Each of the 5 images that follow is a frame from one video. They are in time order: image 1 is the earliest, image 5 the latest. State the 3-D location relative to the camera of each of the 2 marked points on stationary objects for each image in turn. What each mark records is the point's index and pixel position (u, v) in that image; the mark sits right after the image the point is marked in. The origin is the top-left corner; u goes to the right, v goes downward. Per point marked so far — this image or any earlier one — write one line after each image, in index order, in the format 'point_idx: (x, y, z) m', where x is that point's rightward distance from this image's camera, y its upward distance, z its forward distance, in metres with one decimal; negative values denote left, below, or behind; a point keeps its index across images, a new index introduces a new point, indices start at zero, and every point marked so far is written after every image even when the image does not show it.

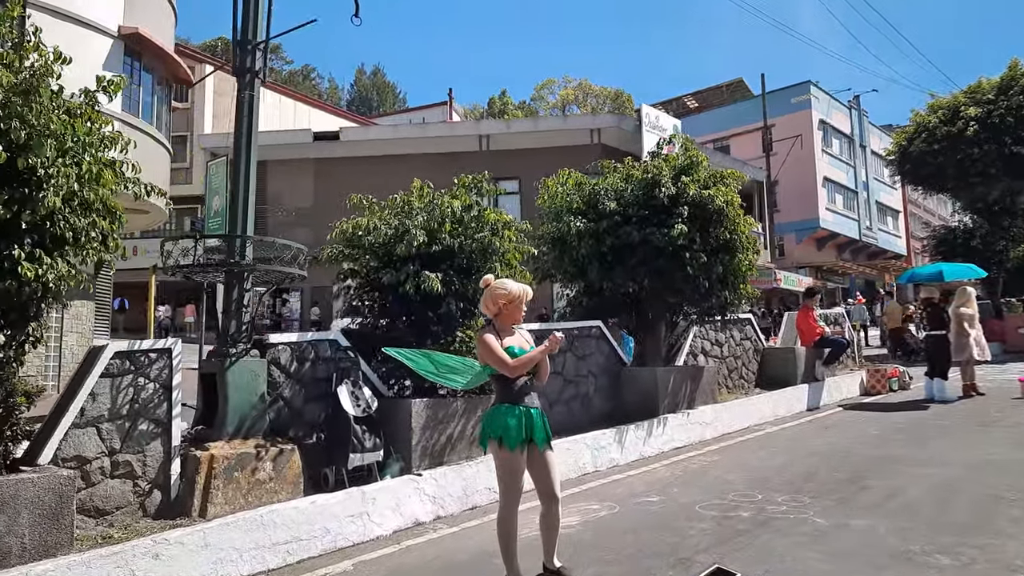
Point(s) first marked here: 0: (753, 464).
0: (+3.2, -2.3, +9.7) m
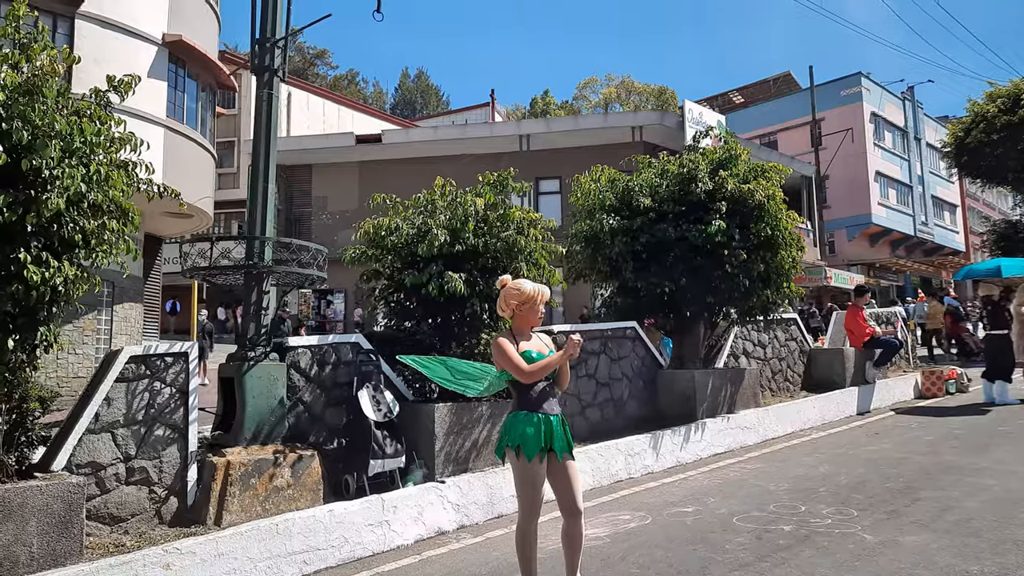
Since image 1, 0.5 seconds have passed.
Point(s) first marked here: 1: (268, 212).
0: (+3.5, -2.3, +9.2) m
1: (-2.5, +0.8, +7.5) m
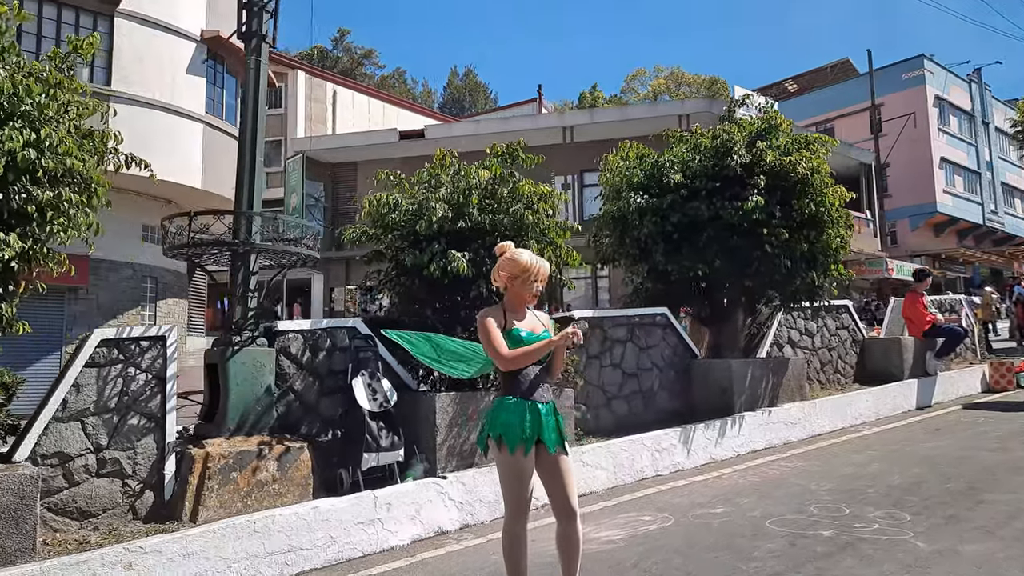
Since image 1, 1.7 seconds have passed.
0: (+3.7, -2.0, +8.3) m
1: (-2.4, +1.0, +7.0) m
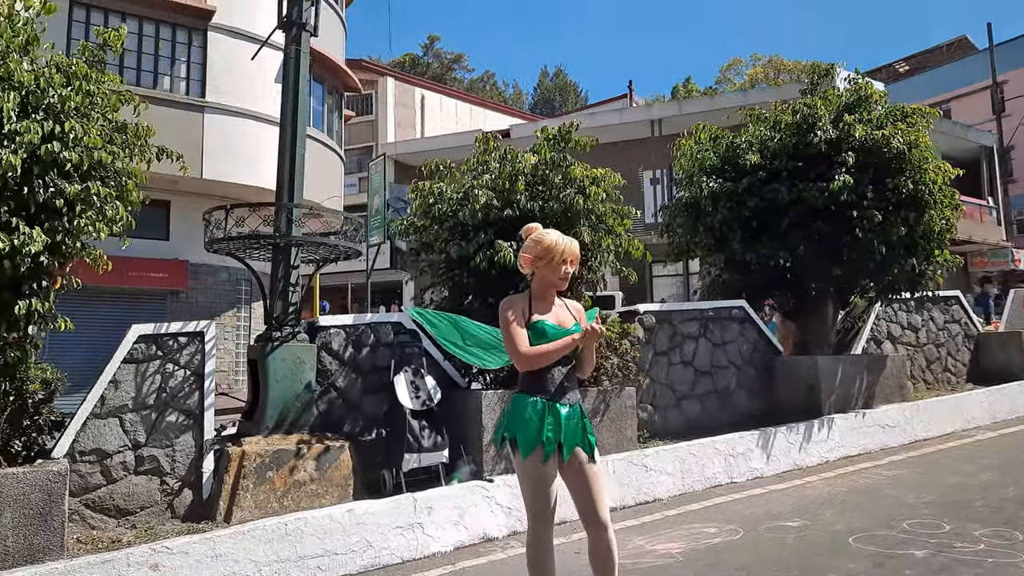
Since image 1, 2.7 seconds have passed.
0: (+4.3, -1.9, +7.3) m
1: (-2.0, +1.0, +6.8) m
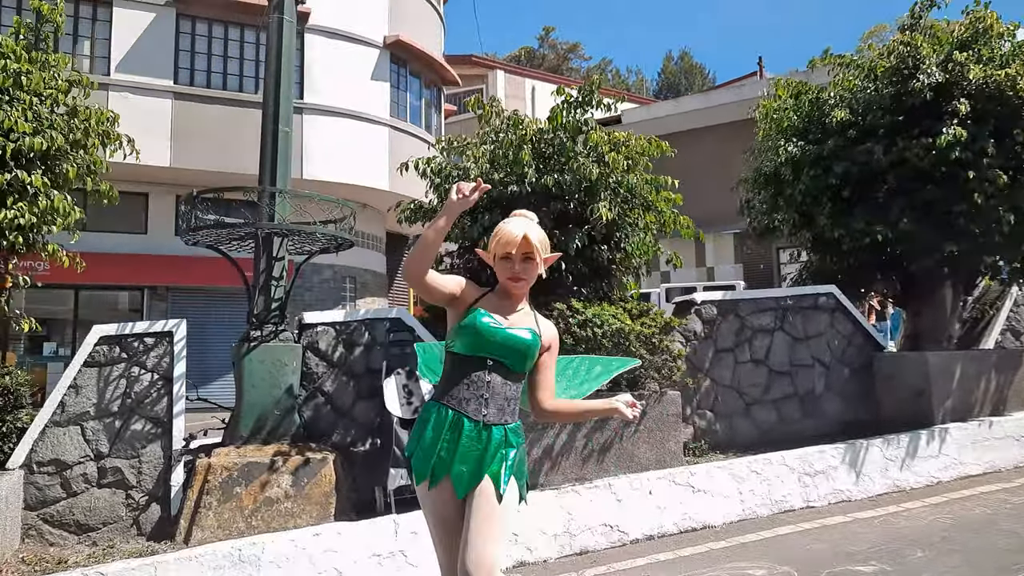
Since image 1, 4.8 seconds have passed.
0: (+4.4, -1.7, +5.6) m
1: (-1.9, +1.1, +6.2) m
